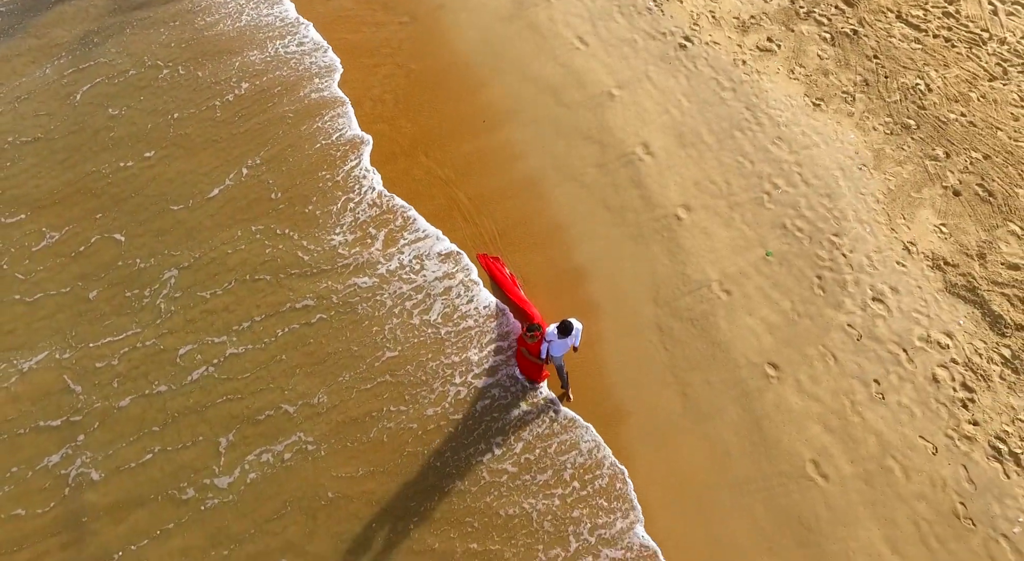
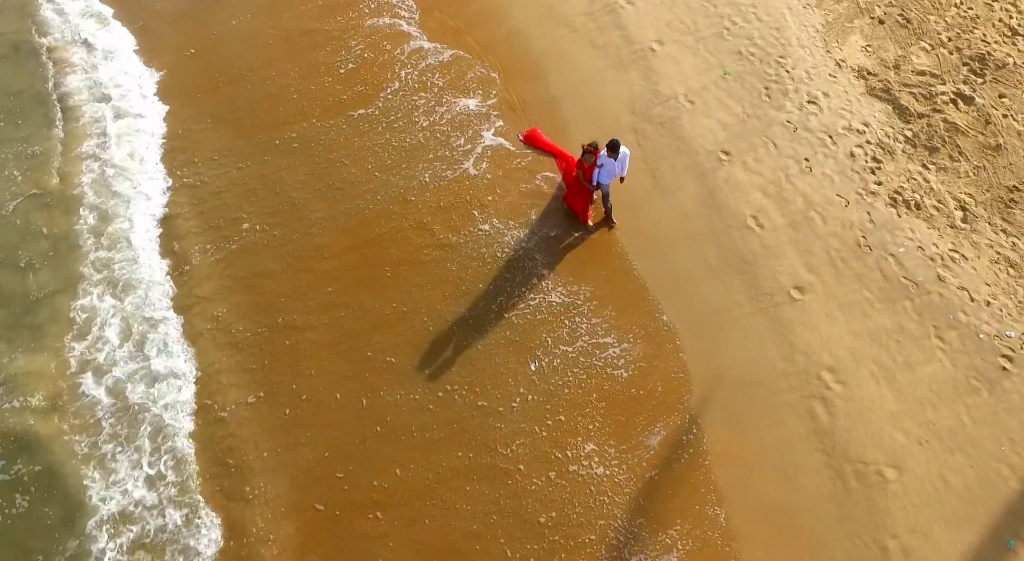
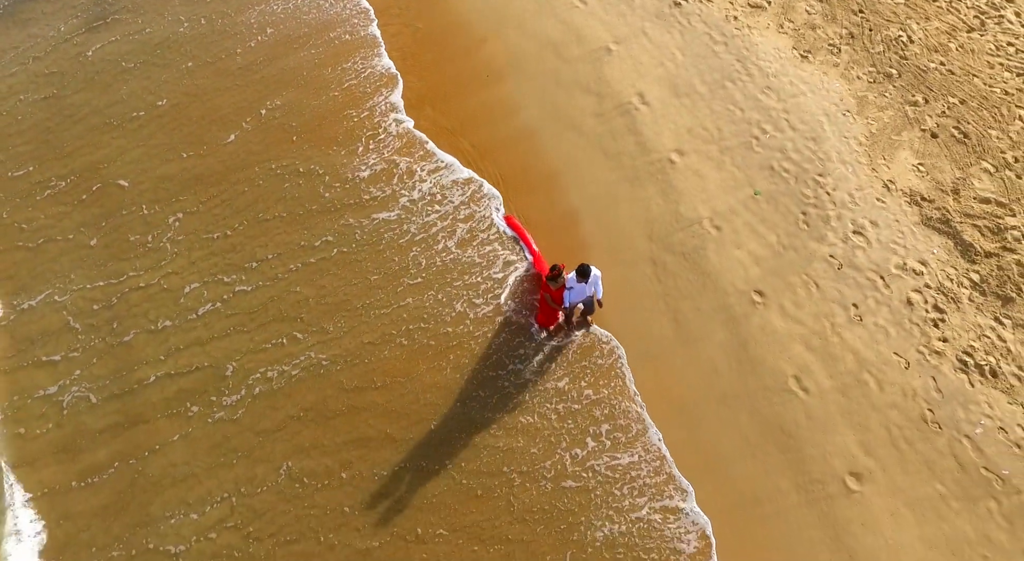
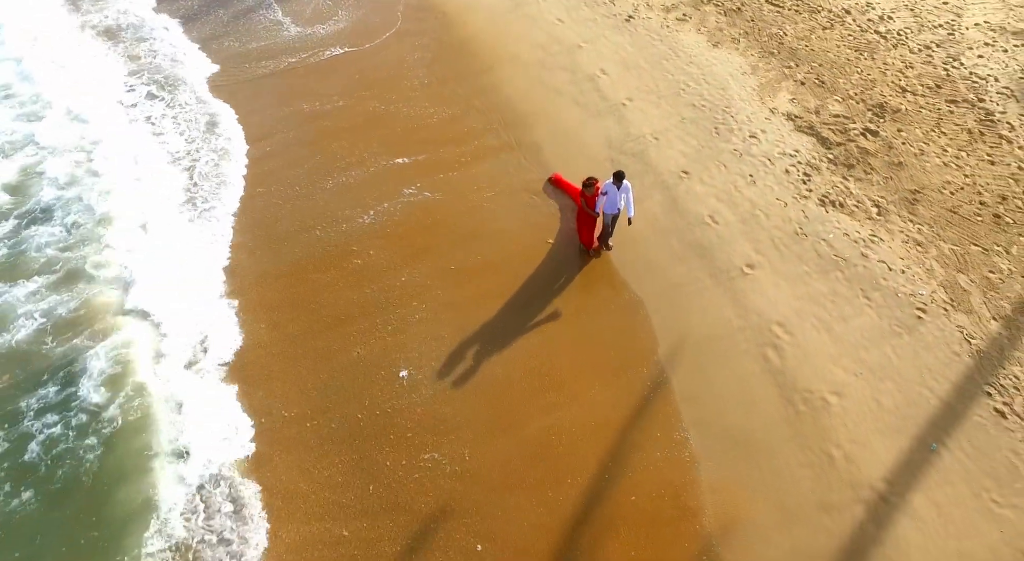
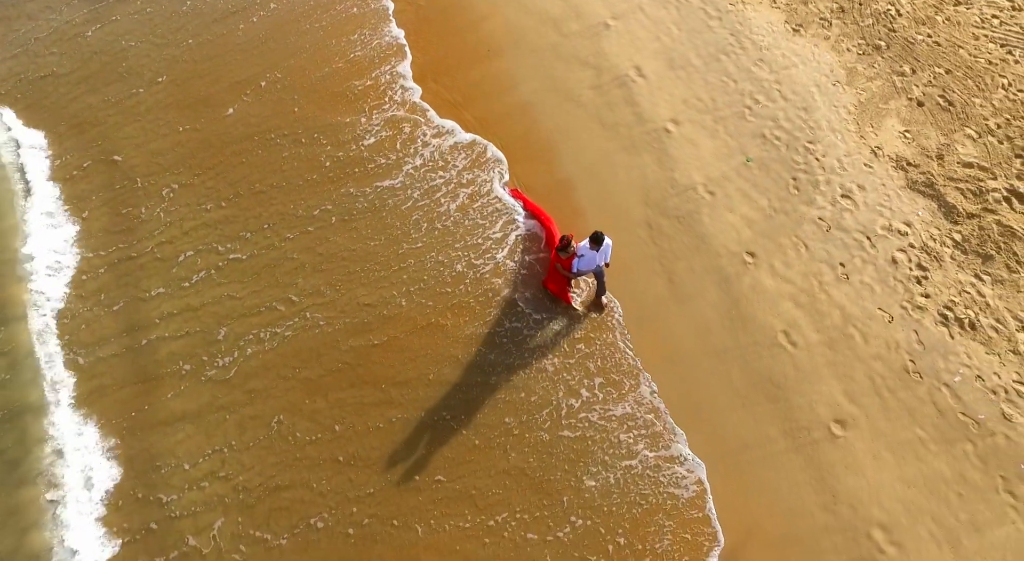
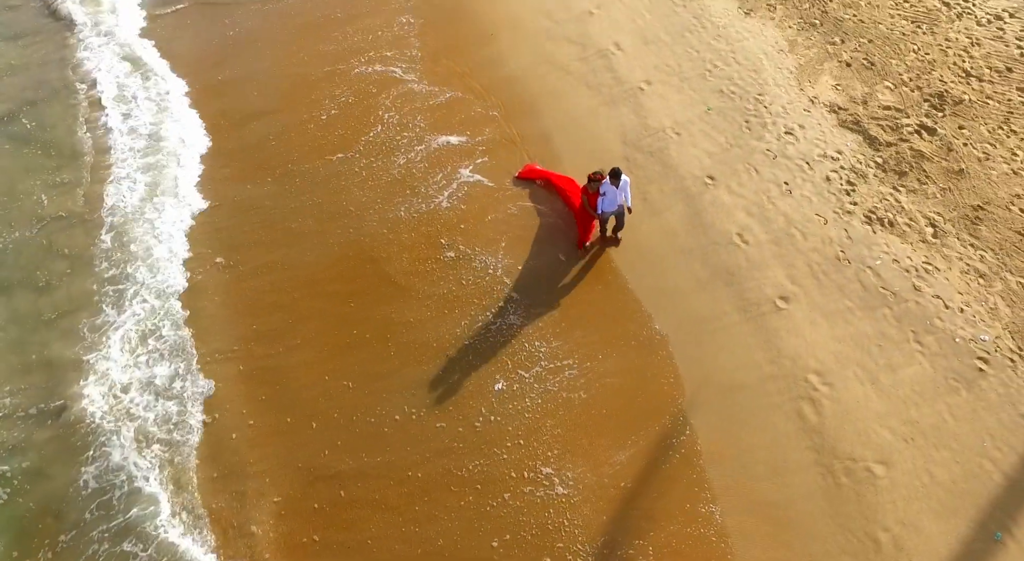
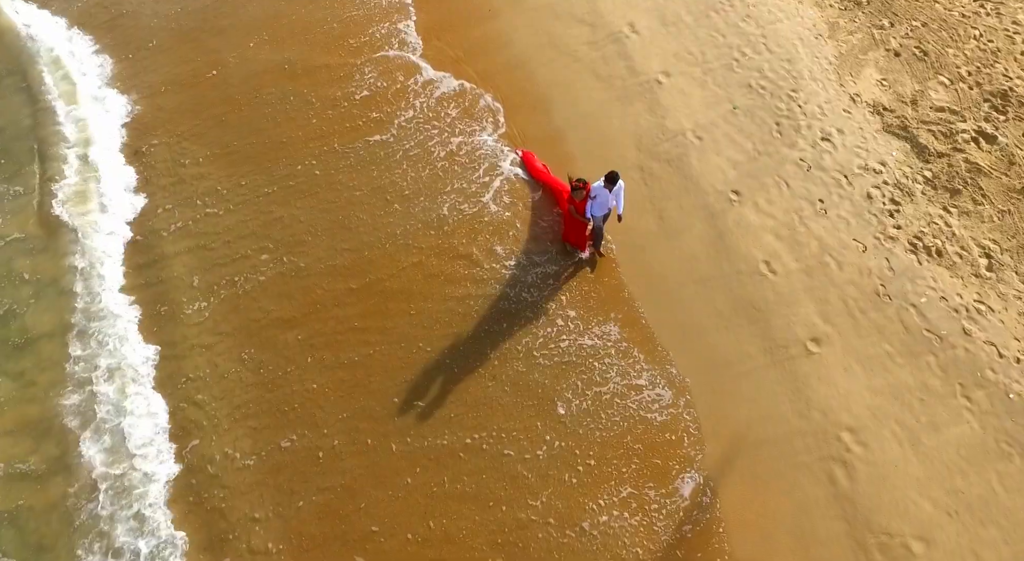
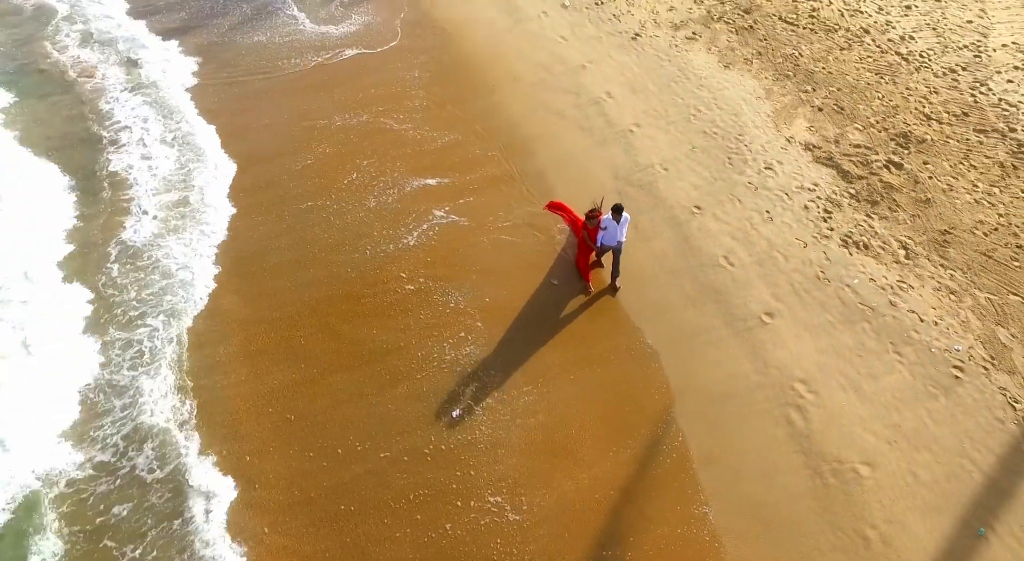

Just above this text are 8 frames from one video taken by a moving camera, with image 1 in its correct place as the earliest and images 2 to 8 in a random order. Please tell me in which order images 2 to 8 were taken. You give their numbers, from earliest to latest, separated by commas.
3, 5, 7, 2, 6, 8, 4
